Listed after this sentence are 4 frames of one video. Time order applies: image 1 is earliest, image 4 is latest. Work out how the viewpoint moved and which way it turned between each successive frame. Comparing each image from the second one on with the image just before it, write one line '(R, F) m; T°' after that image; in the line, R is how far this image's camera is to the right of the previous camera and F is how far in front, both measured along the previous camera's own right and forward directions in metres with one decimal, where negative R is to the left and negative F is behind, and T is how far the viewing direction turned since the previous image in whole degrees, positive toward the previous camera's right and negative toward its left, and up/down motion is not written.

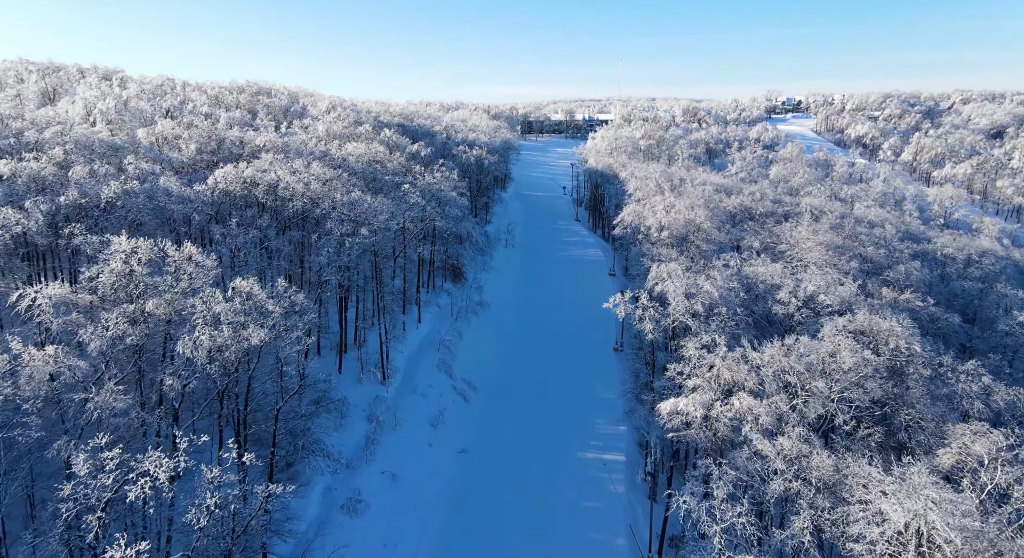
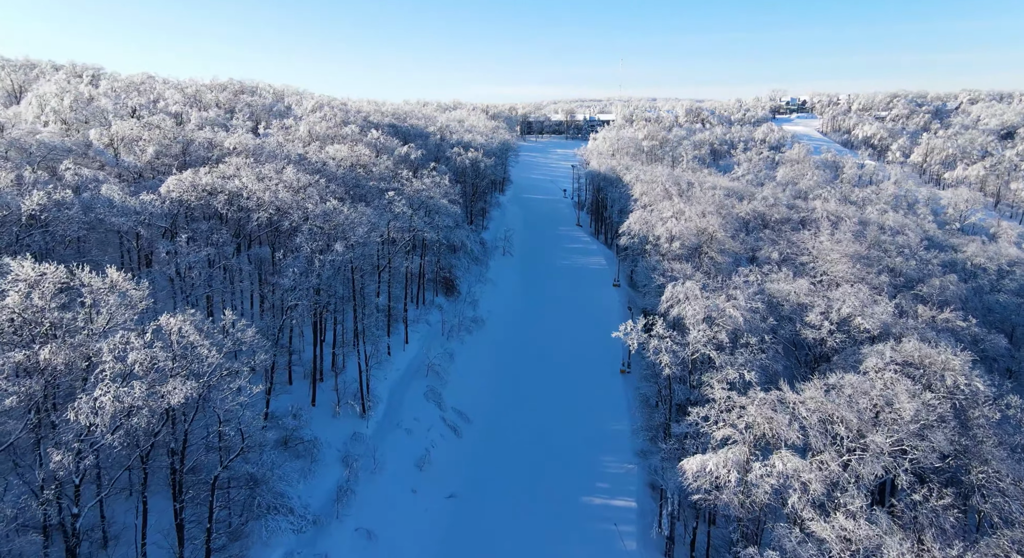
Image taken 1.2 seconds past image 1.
(+0.3, +6.0) m; 0°
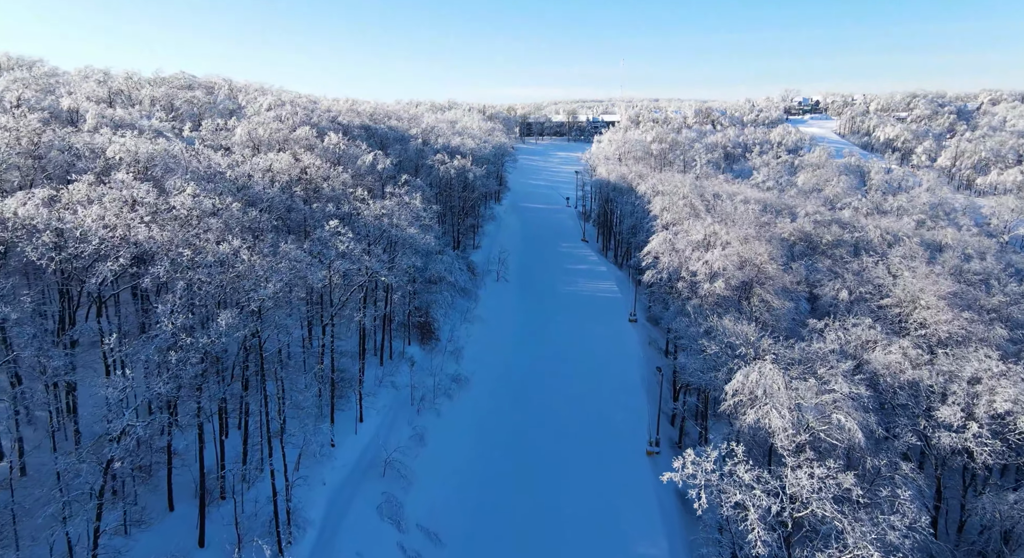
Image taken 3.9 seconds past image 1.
(+0.6, +15.3) m; 0°
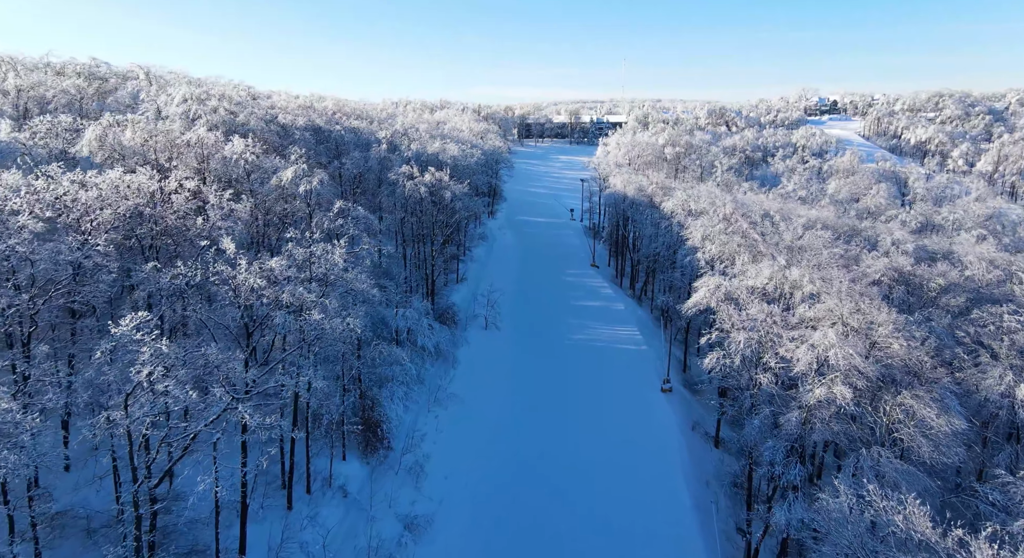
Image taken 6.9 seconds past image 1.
(+0.6, +19.3) m; 0°
